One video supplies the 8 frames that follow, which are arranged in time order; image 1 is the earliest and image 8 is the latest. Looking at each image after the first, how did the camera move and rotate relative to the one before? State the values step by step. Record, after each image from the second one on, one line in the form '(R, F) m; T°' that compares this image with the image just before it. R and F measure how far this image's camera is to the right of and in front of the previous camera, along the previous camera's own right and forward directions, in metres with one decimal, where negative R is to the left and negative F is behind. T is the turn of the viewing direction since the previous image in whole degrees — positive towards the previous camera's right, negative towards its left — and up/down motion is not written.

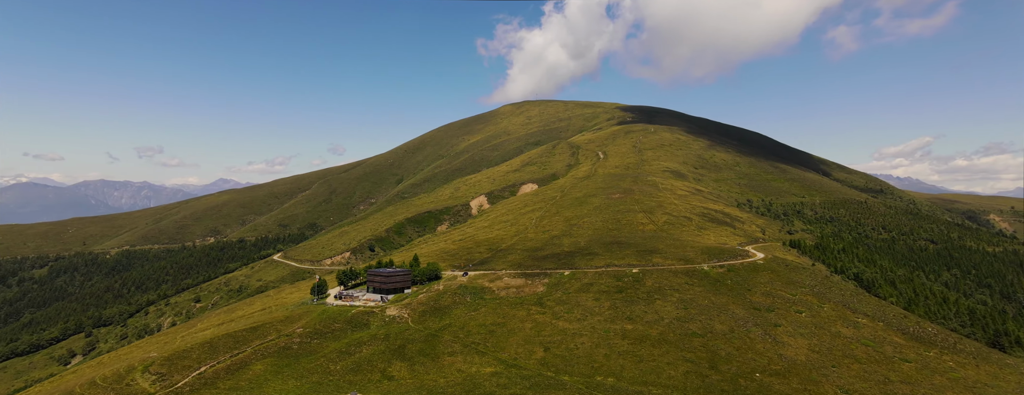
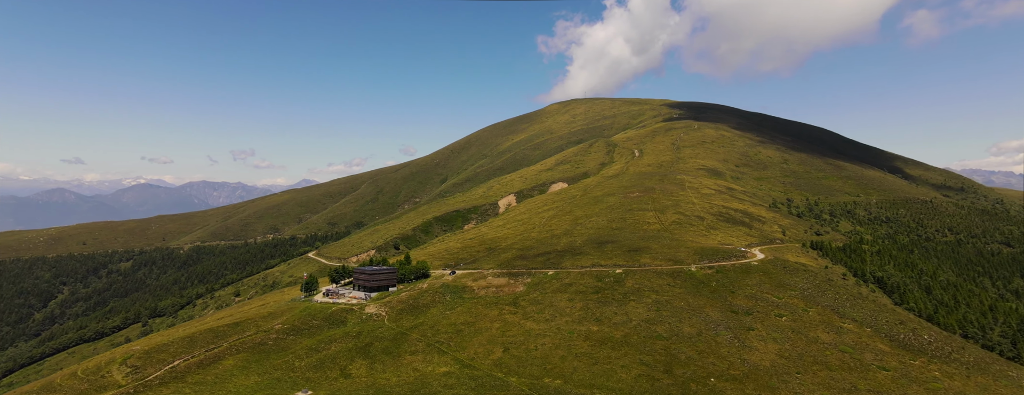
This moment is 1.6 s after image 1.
(+9.0, +1.6) m; -3°
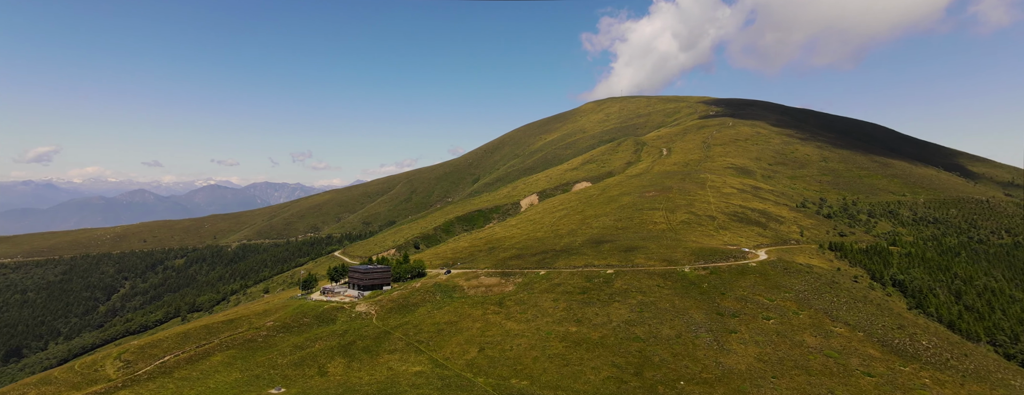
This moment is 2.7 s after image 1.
(+5.9, +0.8) m; -2°
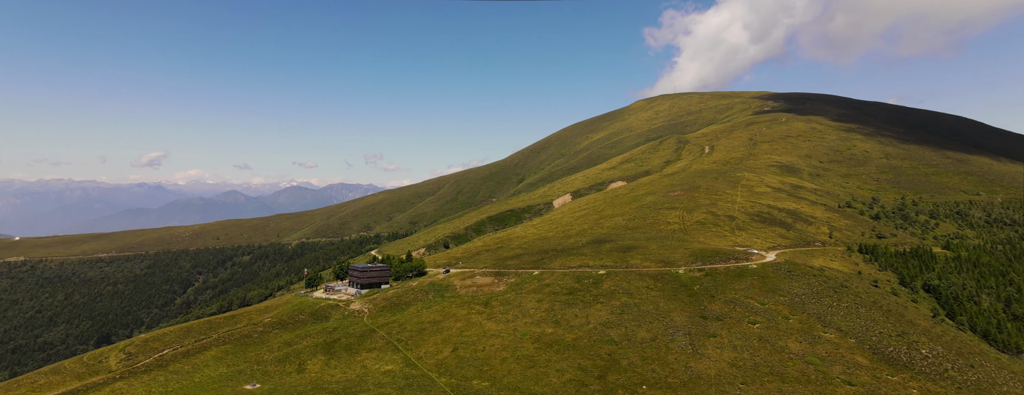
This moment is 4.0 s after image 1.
(+7.4, +0.6) m; -4°
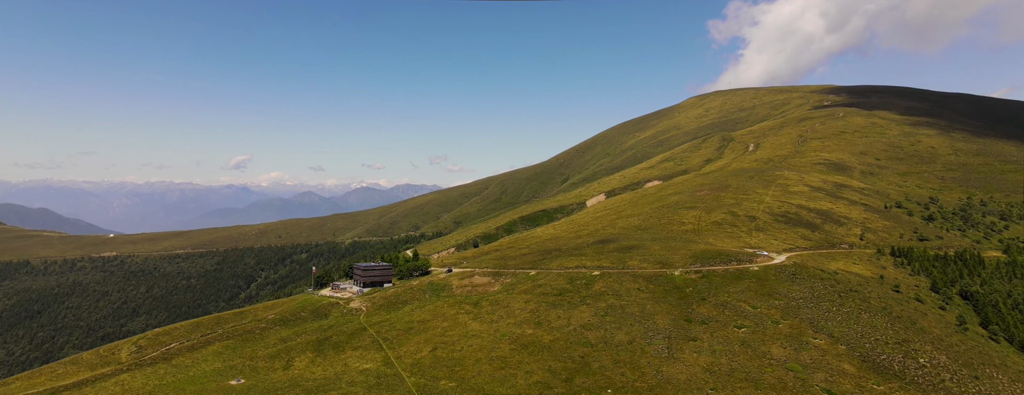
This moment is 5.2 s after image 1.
(+6.8, +0.2) m; -4°
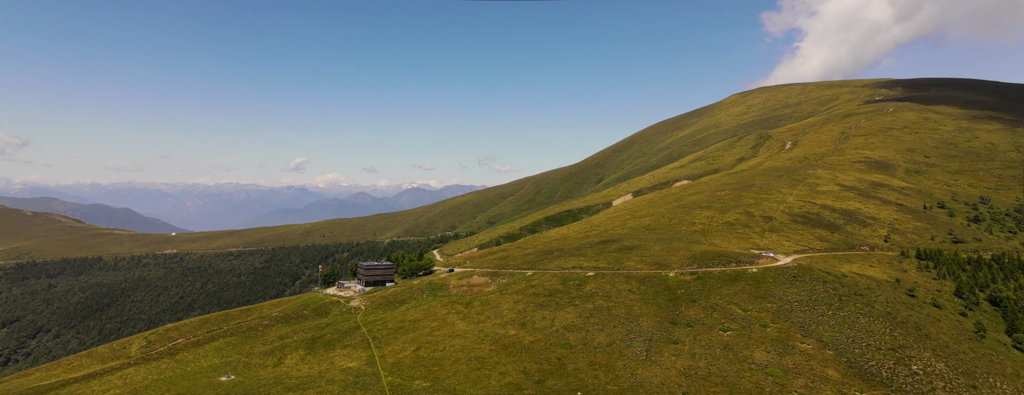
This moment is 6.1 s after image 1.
(+5.5, -0.2) m; -3°
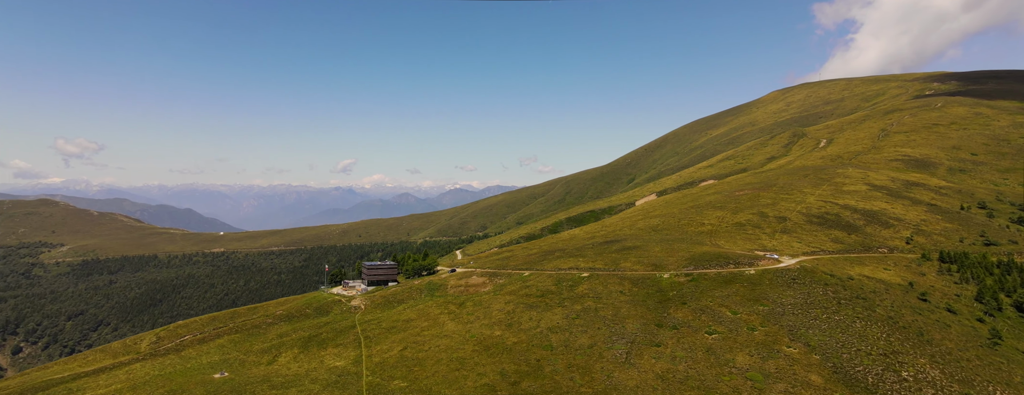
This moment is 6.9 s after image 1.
(+4.8, -0.4) m; -3°
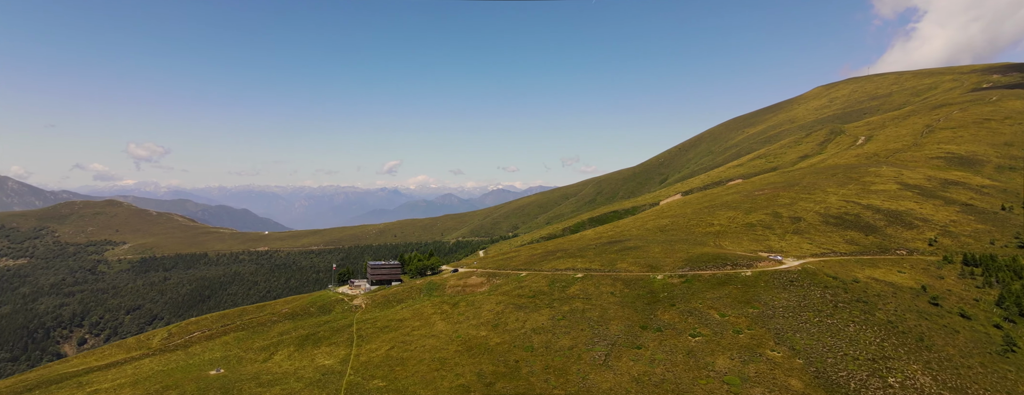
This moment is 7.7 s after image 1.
(+5.0, -0.6) m; -3°
